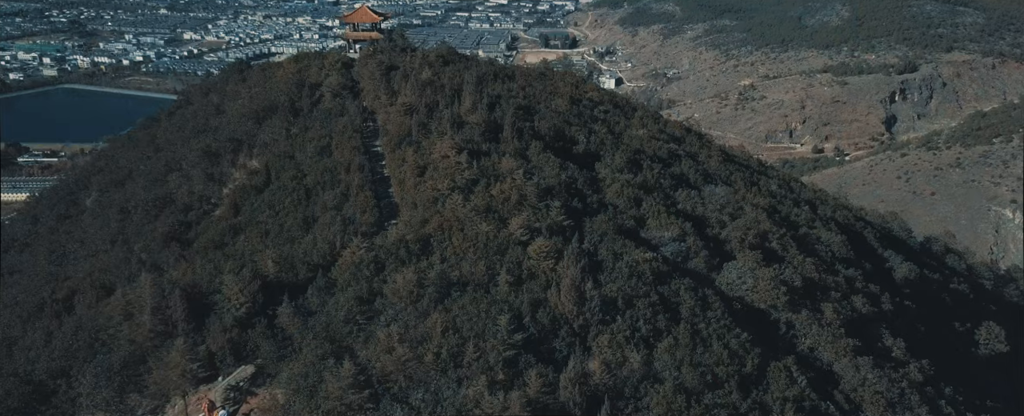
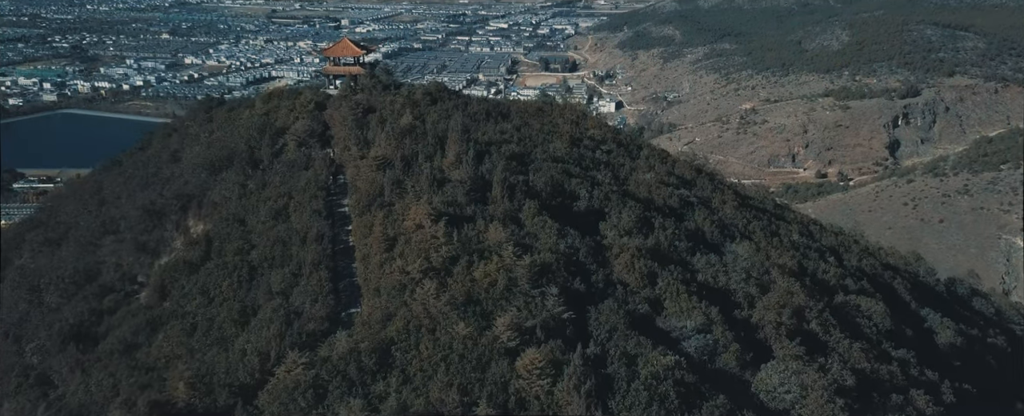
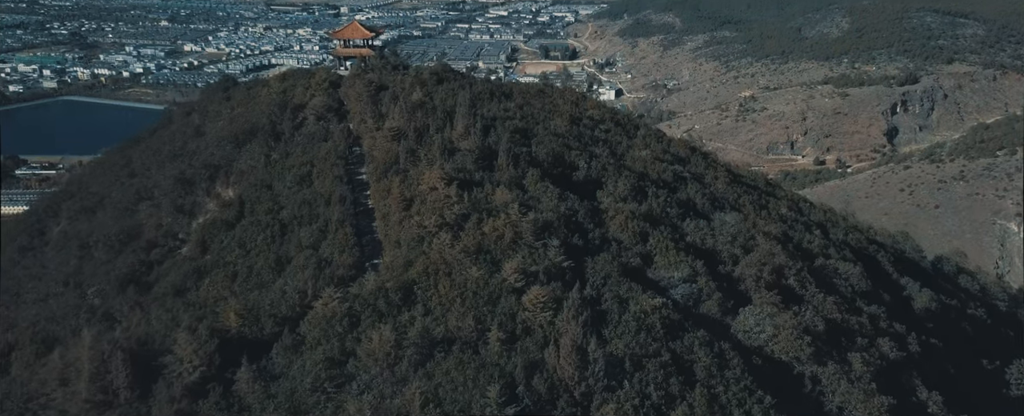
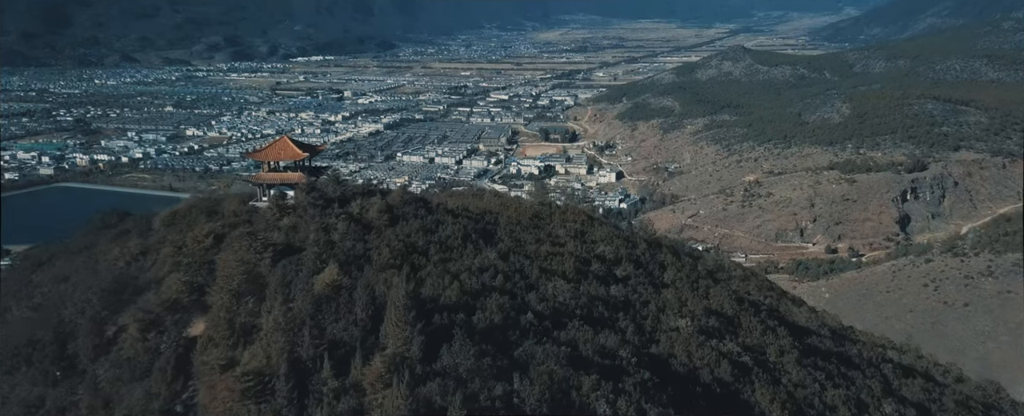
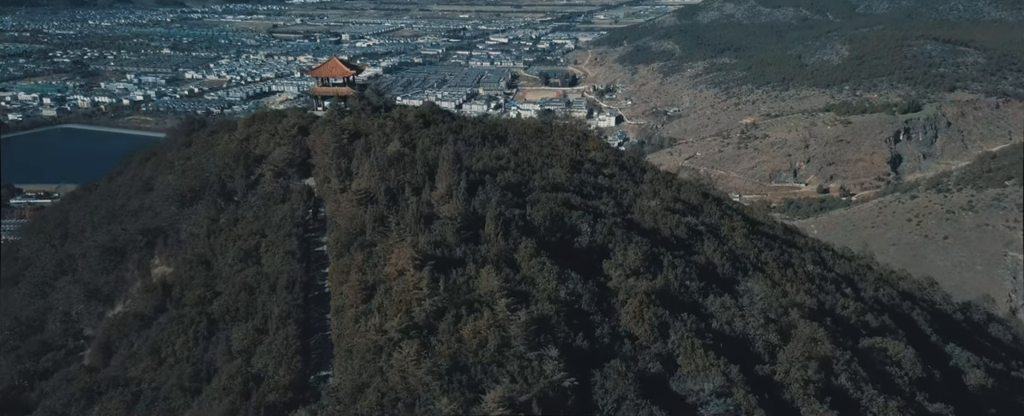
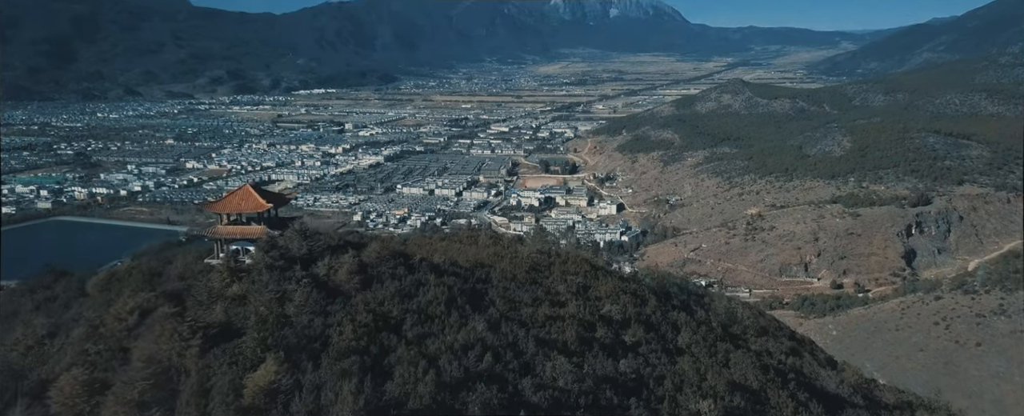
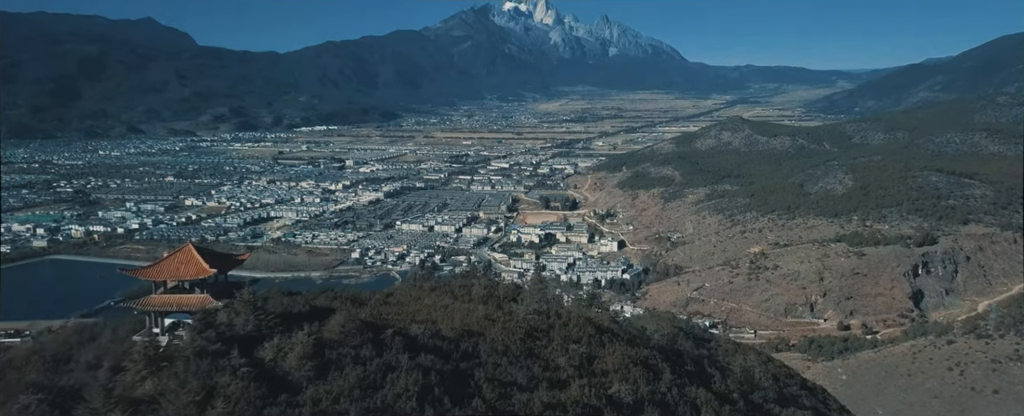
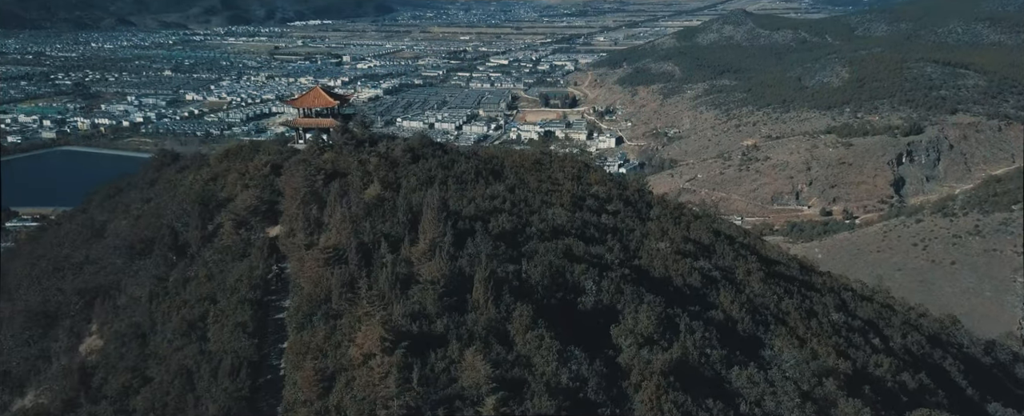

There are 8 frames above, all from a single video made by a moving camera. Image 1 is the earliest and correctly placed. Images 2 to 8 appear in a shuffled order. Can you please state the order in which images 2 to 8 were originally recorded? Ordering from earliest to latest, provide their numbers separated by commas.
3, 2, 5, 8, 4, 6, 7
